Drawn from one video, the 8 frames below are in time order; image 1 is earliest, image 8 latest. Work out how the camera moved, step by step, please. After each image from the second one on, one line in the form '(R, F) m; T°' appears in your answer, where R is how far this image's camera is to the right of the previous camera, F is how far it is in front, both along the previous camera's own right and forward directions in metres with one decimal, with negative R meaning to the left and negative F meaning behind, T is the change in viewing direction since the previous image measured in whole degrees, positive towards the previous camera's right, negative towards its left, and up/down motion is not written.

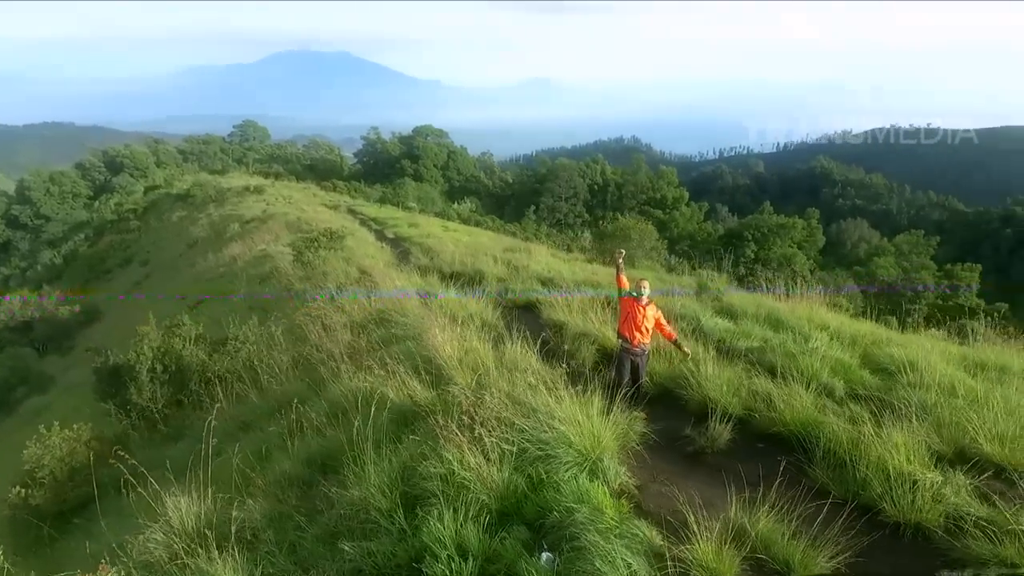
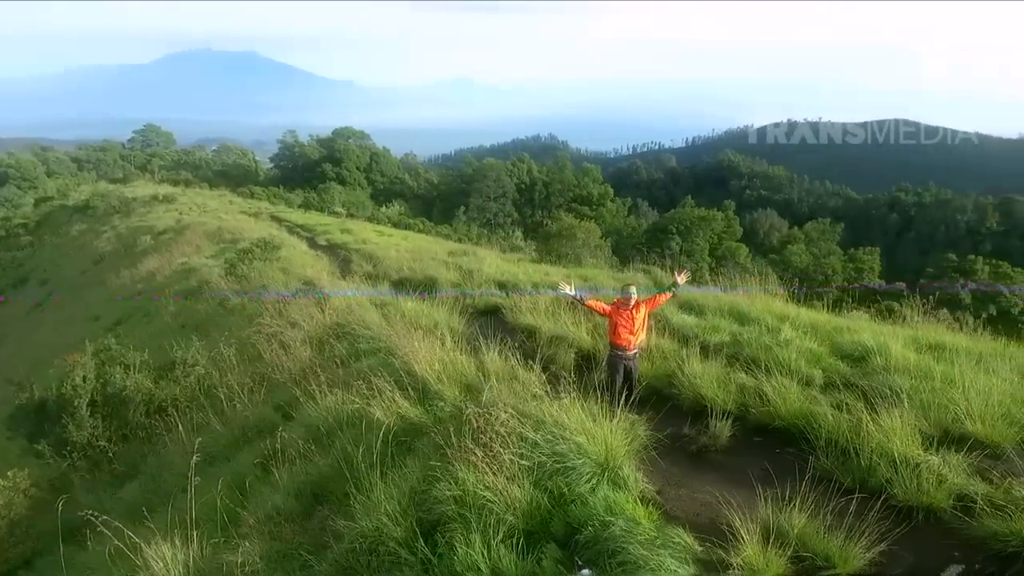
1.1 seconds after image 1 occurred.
(-0.5, +0.2) m; +7°
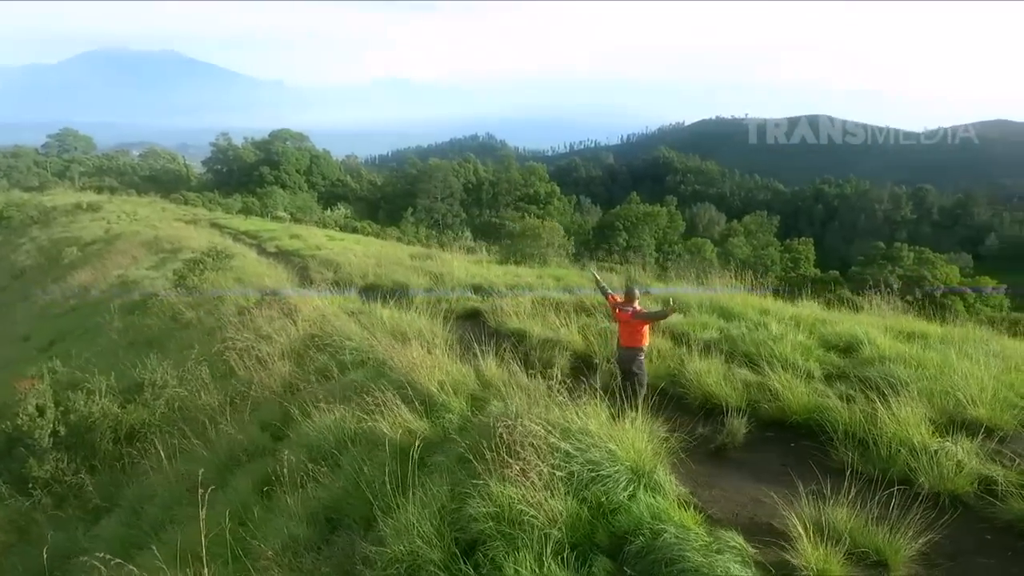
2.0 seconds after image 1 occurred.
(-0.5, +0.1) m; +5°
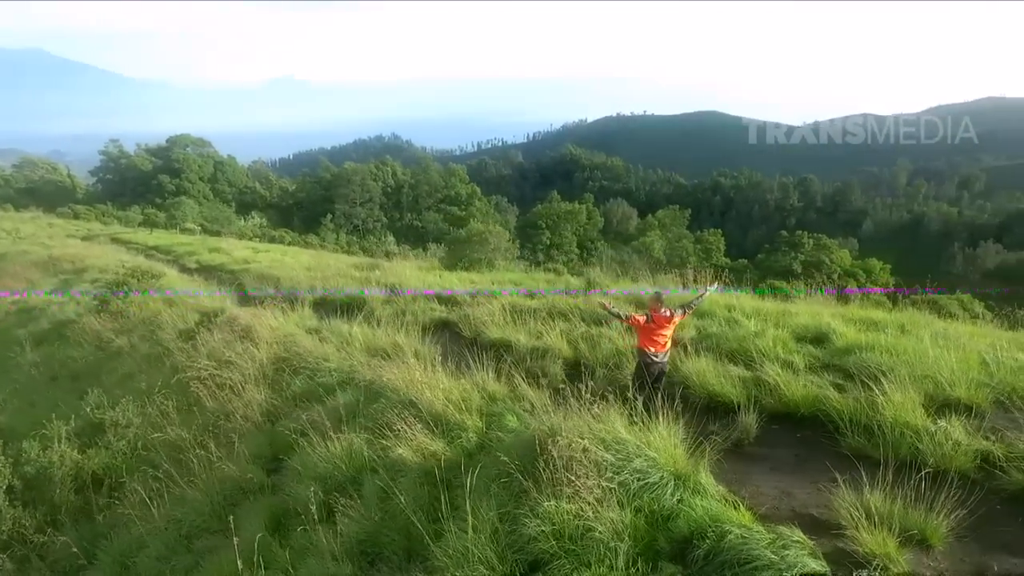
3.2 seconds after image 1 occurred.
(-0.8, 0.0) m; +8°
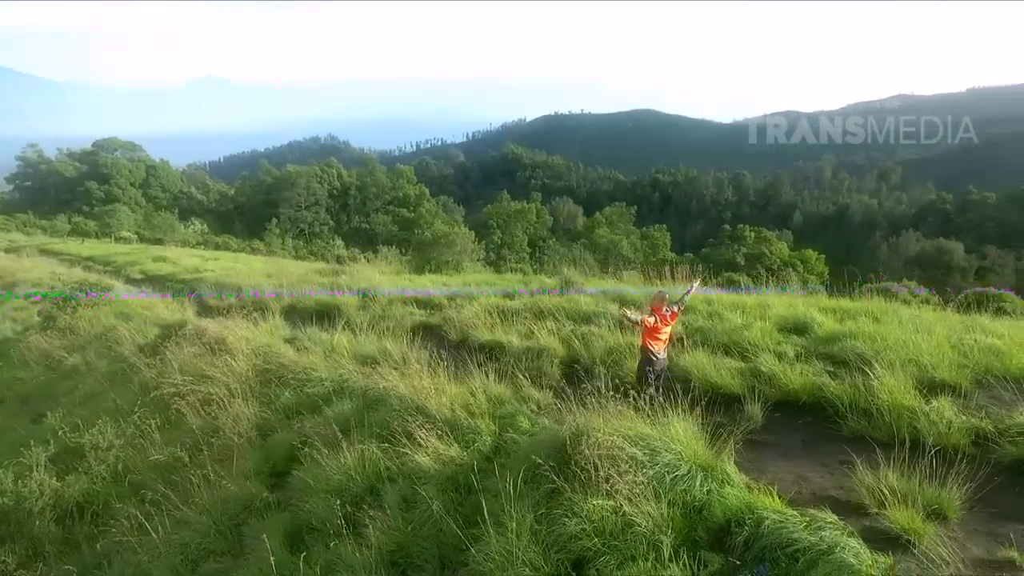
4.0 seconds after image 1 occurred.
(-0.6, 0.0) m; +5°
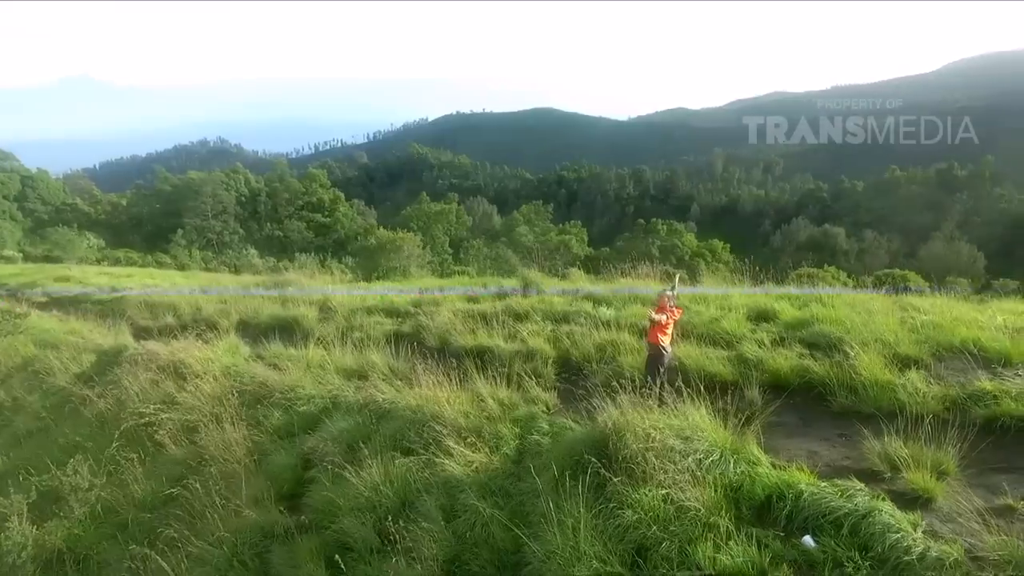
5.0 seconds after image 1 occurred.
(-0.9, -0.1) m; +8°
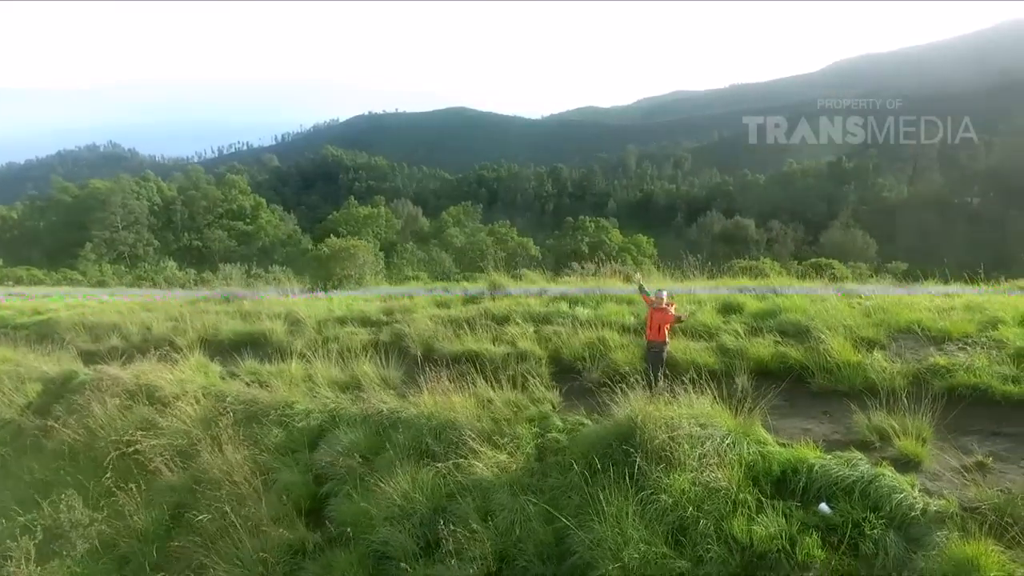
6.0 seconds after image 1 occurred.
(-0.8, -0.2) m; +7°
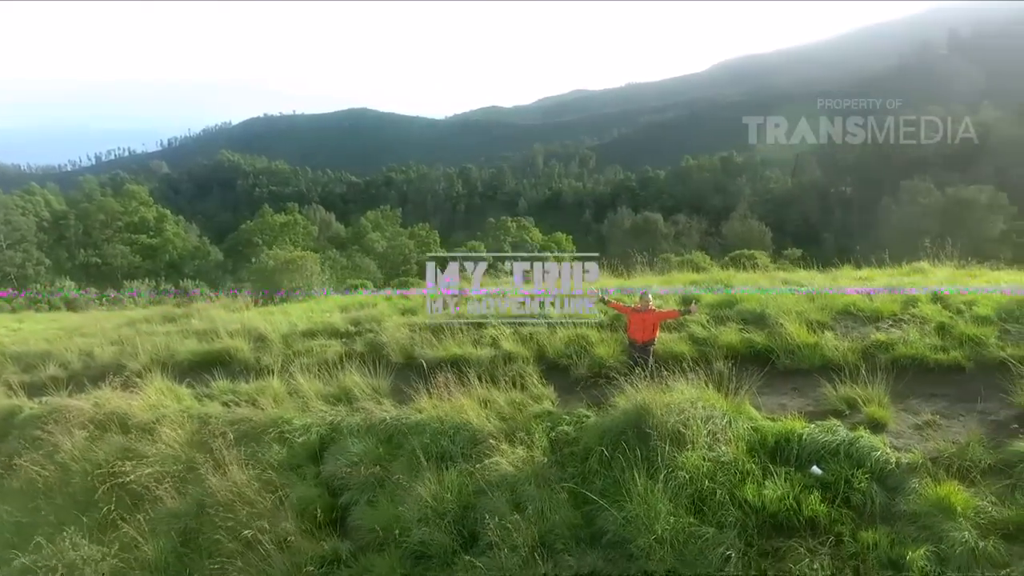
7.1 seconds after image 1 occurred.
(-0.9, -0.3) m; +8°
